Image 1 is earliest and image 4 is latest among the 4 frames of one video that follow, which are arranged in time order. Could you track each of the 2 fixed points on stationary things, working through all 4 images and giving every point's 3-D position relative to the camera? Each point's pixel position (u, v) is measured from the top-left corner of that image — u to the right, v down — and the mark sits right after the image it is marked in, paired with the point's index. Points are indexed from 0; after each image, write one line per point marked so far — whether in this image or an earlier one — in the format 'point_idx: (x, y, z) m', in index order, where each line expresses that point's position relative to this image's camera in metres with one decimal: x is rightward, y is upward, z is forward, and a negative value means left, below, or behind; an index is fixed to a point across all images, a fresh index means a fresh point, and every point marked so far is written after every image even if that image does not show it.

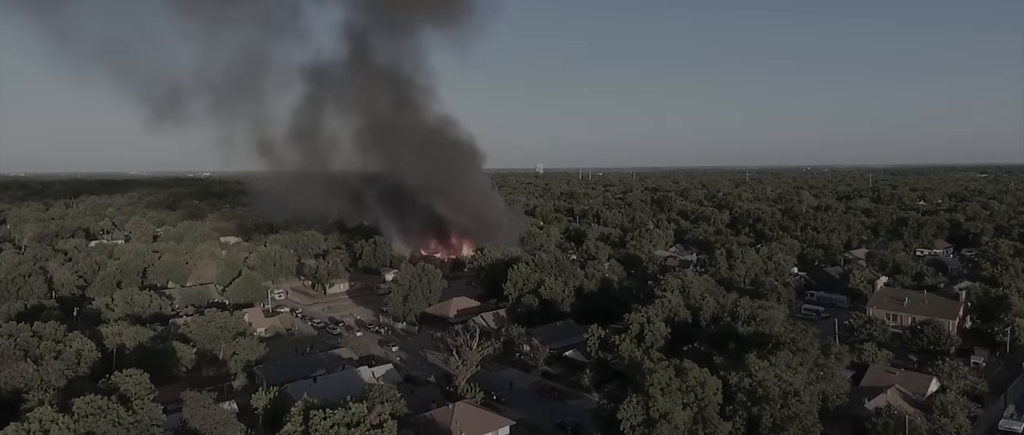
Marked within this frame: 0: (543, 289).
0: (+0.8, -1.8, +17.1) m
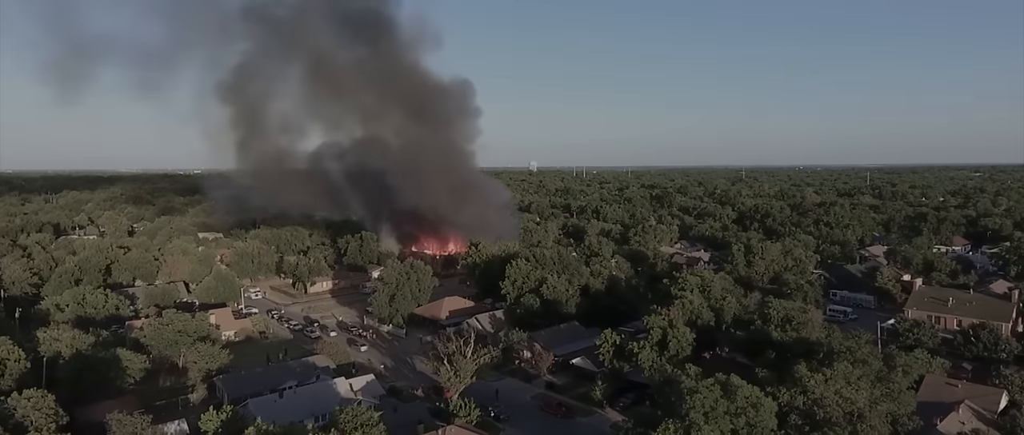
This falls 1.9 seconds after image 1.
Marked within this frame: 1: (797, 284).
0: (+0.8, -1.6, +15.4) m
1: (+6.9, -1.6, +16.3) m
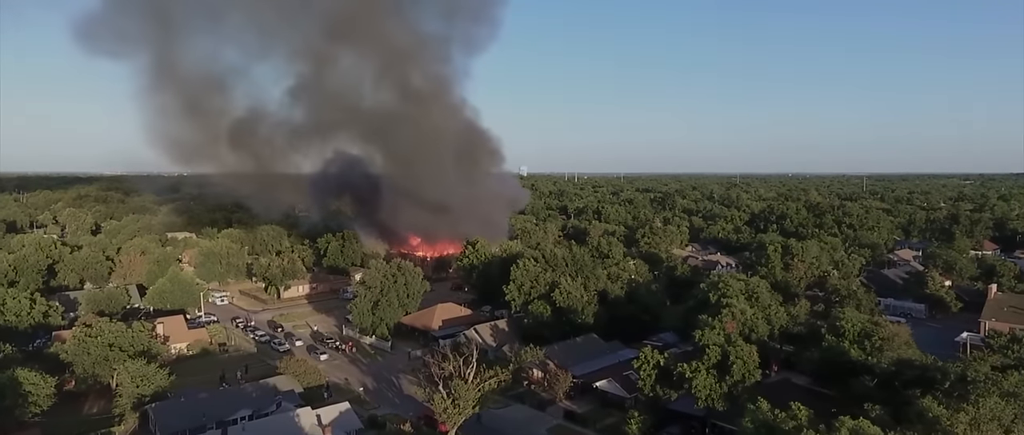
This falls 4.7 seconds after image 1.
0: (+0.9, -1.5, +13.0) m
1: (+7.0, -1.5, +14.1) m
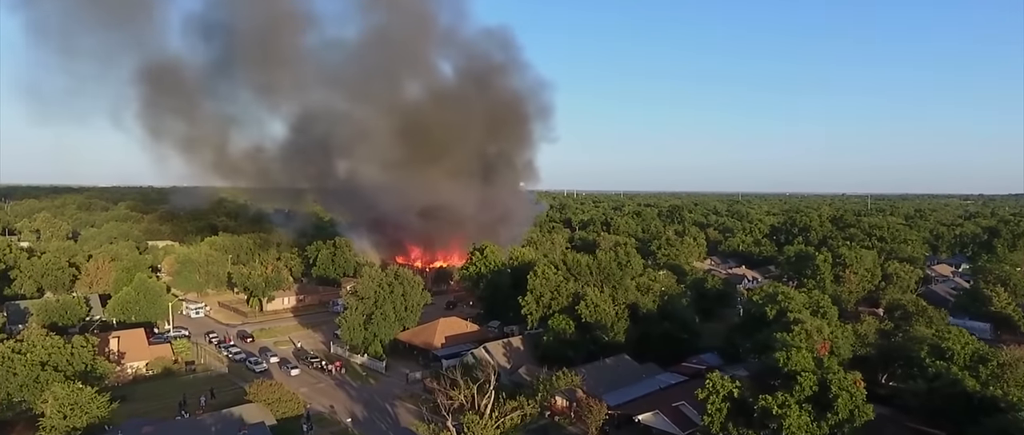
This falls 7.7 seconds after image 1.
0: (+1.2, -1.5, +11.1) m
1: (+7.3, -1.6, +12.2) m
